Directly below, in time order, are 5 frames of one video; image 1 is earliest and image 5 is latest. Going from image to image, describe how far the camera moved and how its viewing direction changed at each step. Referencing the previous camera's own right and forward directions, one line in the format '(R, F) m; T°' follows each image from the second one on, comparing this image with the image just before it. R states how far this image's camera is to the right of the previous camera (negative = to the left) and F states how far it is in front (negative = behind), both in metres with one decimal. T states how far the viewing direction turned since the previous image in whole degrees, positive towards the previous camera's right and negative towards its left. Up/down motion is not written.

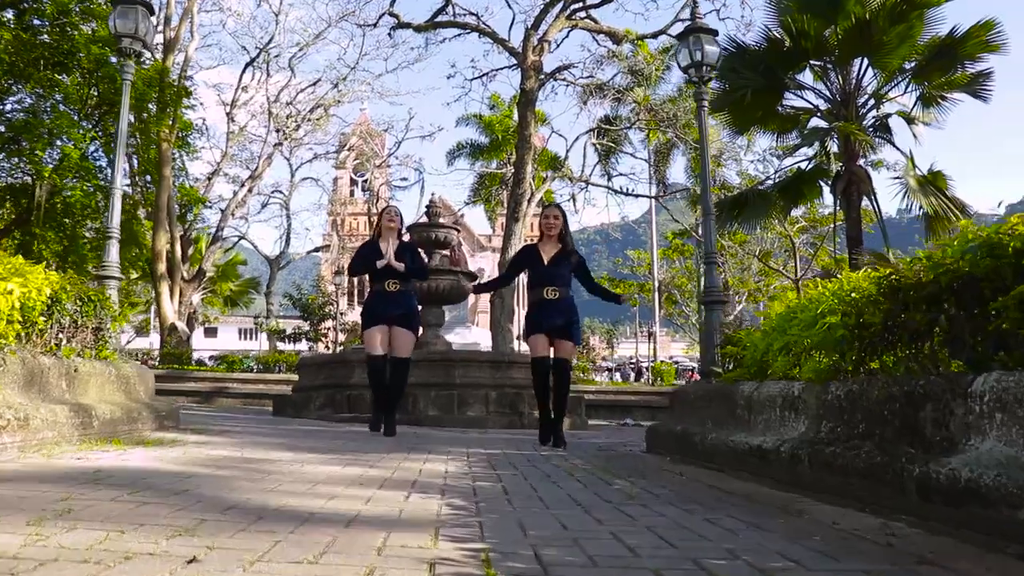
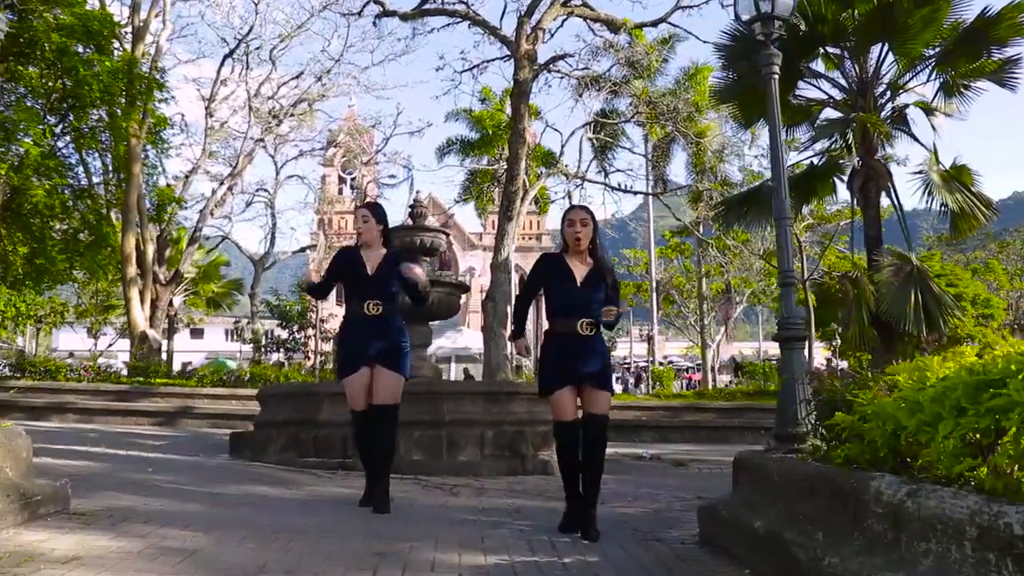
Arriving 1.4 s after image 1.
(-0.1, +1.1) m; +1°
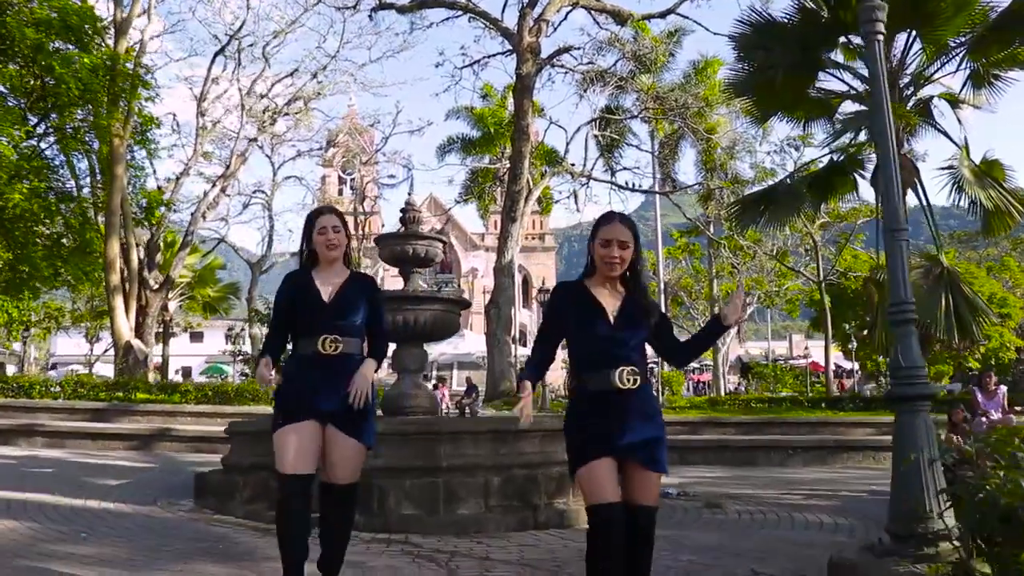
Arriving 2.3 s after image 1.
(0.0, +0.9) m; 0°
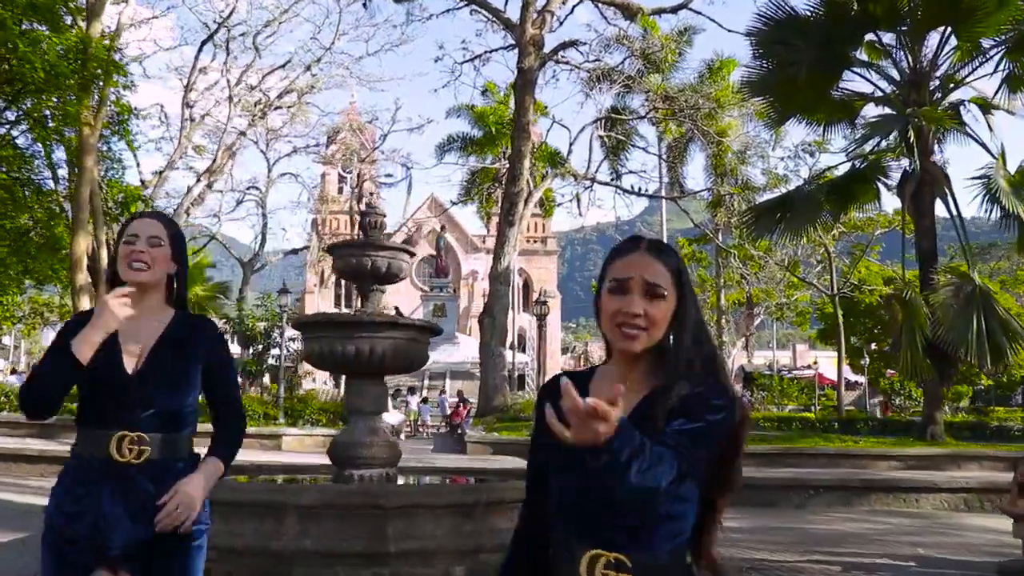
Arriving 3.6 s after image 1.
(+0.1, +1.1) m; 0°
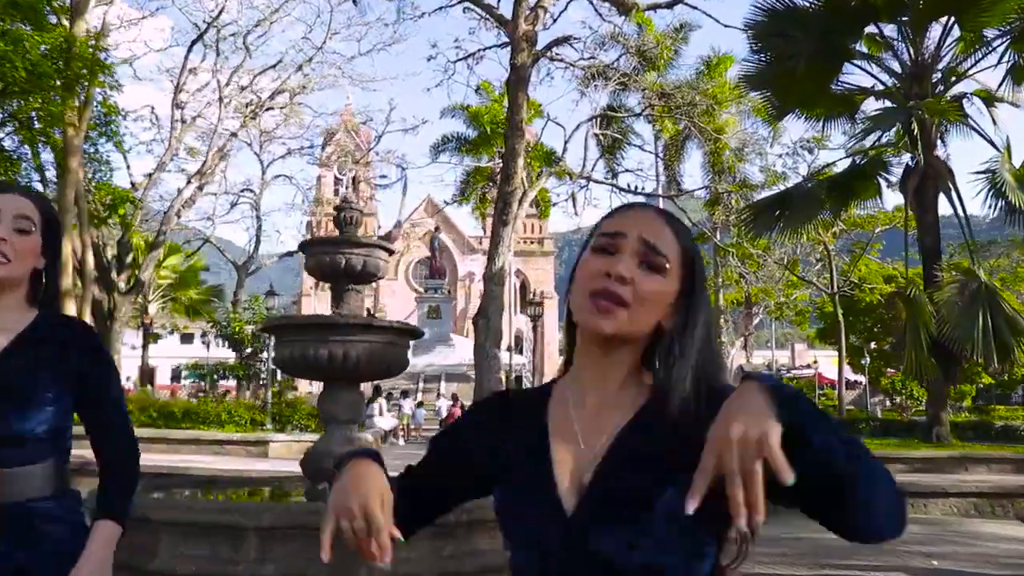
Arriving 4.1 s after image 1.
(+0.1, +0.3) m; 0°
